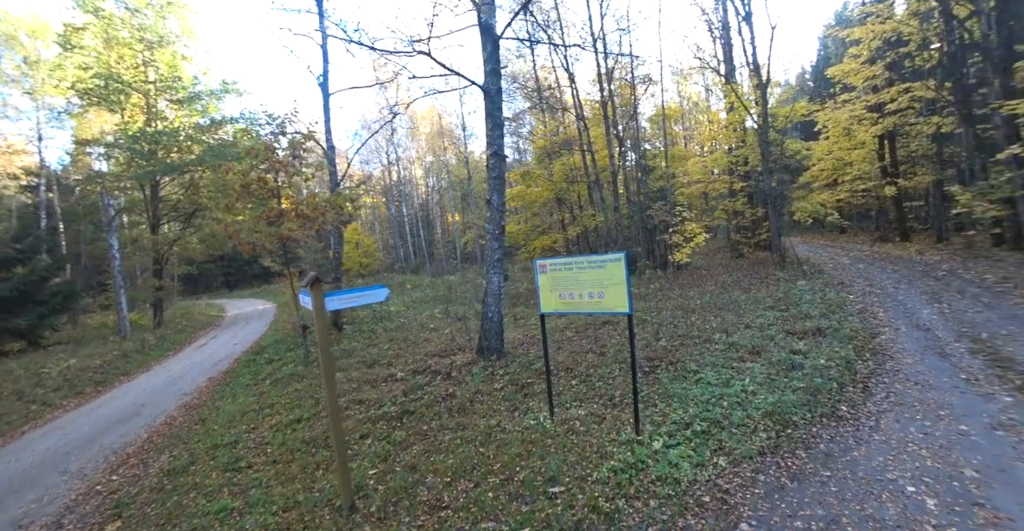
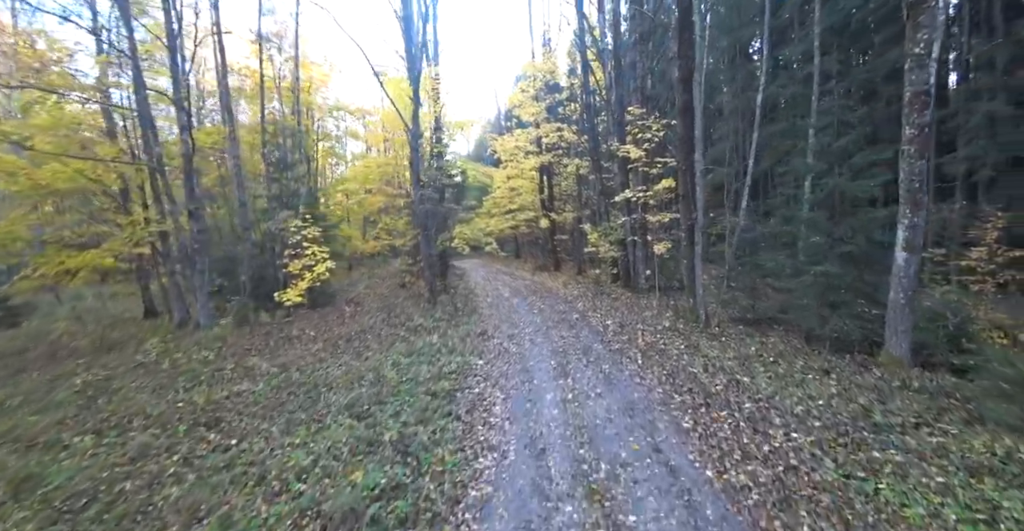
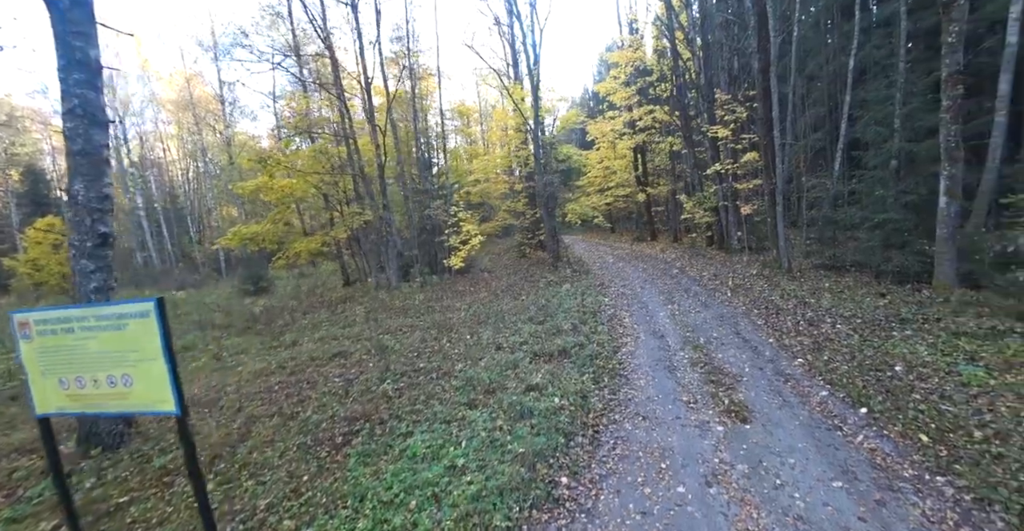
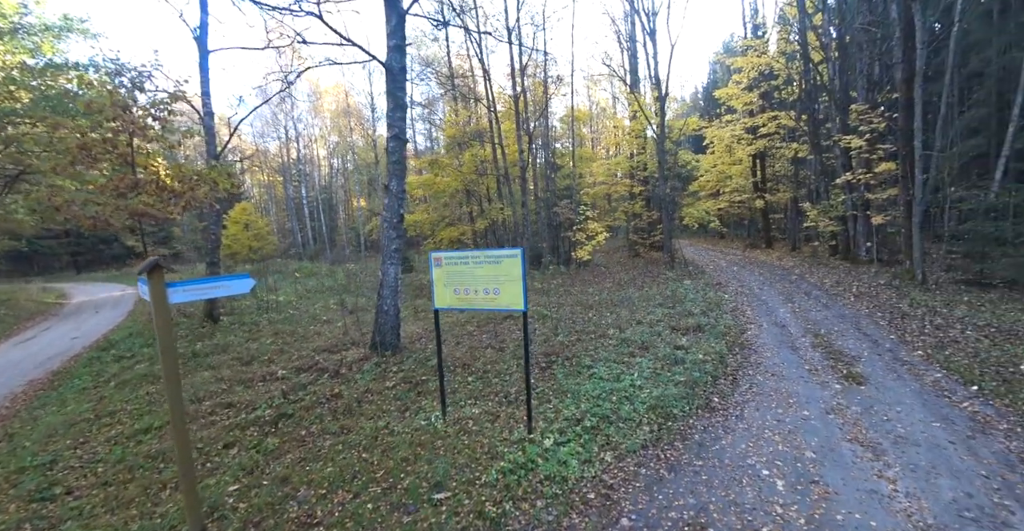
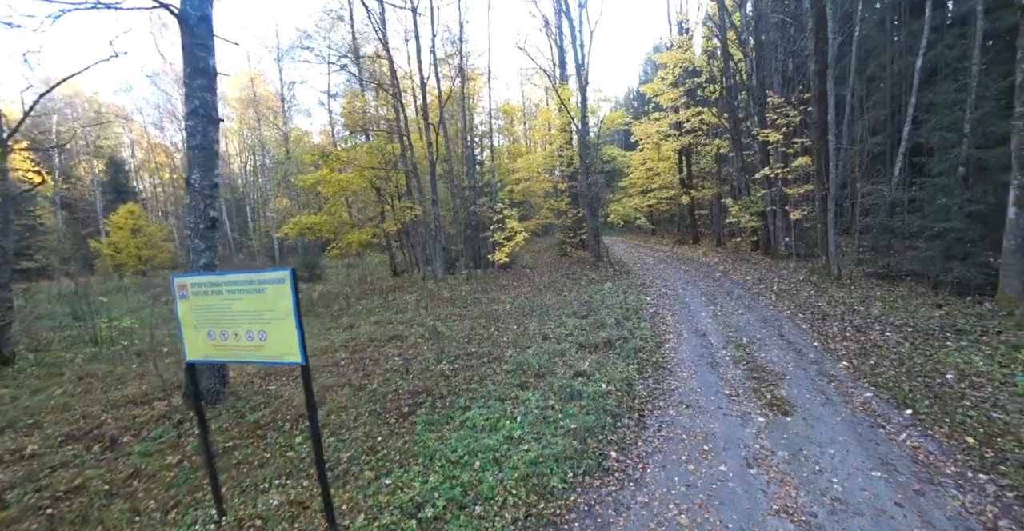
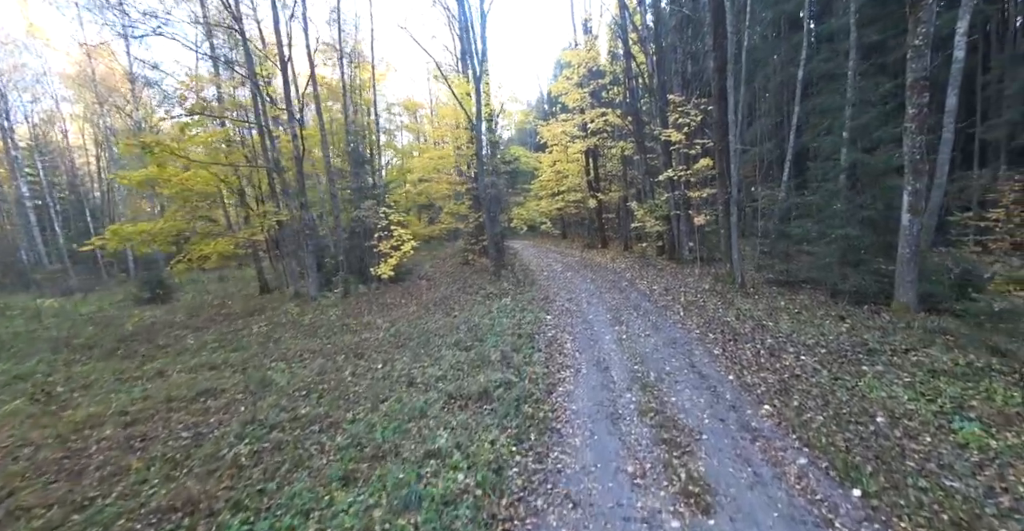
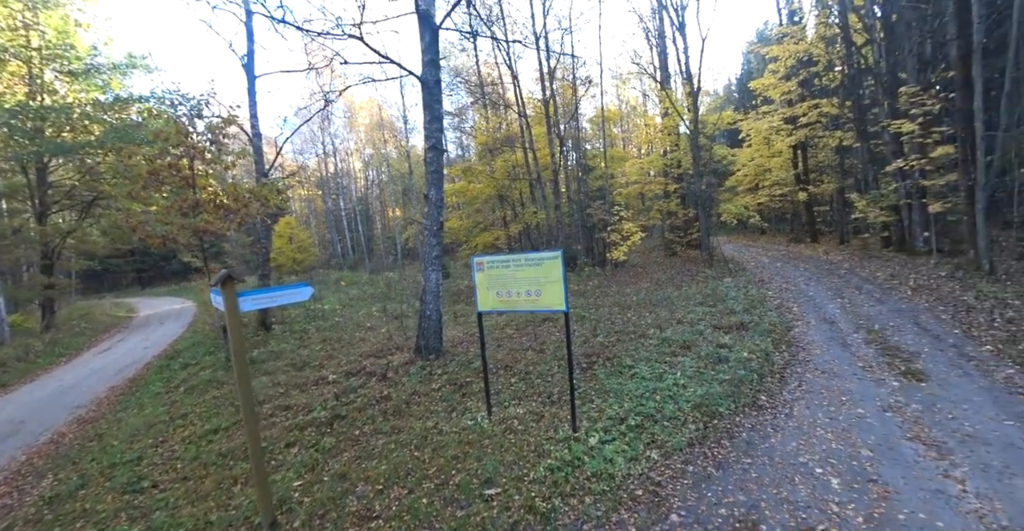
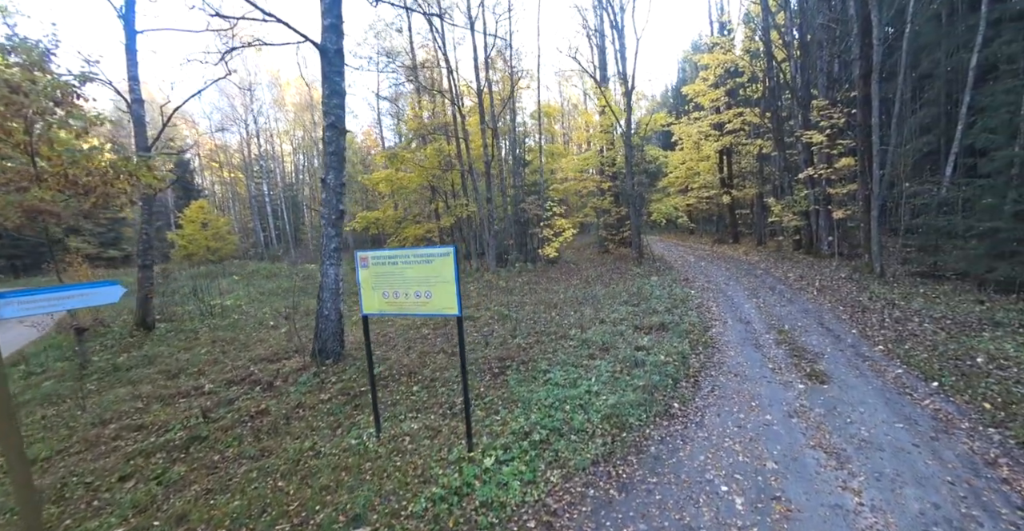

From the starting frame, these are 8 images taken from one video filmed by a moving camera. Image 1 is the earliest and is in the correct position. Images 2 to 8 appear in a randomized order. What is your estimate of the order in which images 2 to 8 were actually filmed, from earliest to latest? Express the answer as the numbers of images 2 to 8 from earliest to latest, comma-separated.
7, 4, 8, 5, 3, 6, 2
